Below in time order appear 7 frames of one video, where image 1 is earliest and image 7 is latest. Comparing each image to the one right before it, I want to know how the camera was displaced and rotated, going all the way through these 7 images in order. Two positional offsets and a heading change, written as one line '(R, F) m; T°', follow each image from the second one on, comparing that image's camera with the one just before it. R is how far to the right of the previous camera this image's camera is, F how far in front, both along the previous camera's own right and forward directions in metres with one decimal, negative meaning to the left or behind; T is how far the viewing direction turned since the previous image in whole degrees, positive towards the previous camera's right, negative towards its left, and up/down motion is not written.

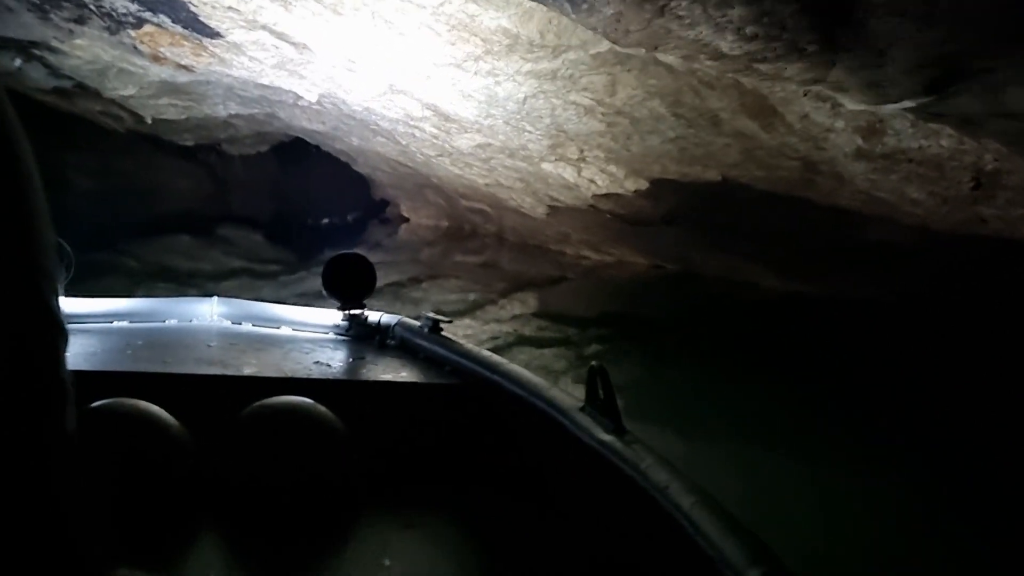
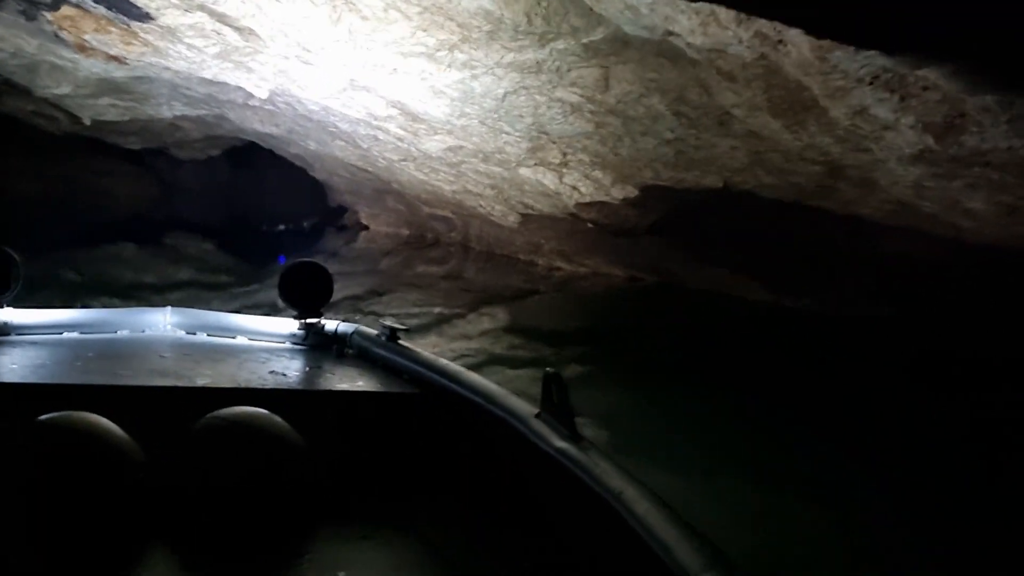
(-0.1, +0.4) m; +3°
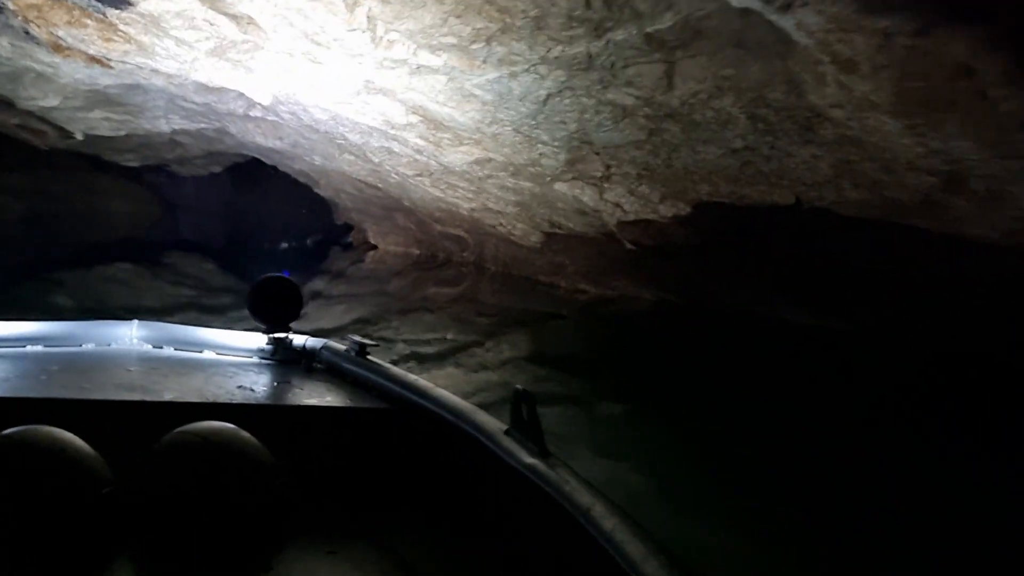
(-0.1, +0.5) m; 0°
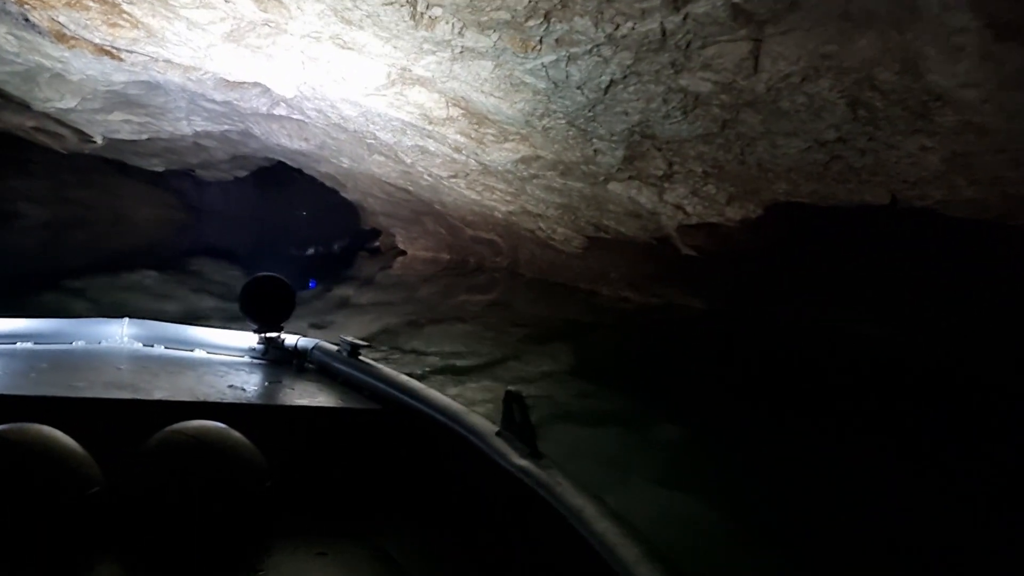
(-0.1, +0.3) m; -2°
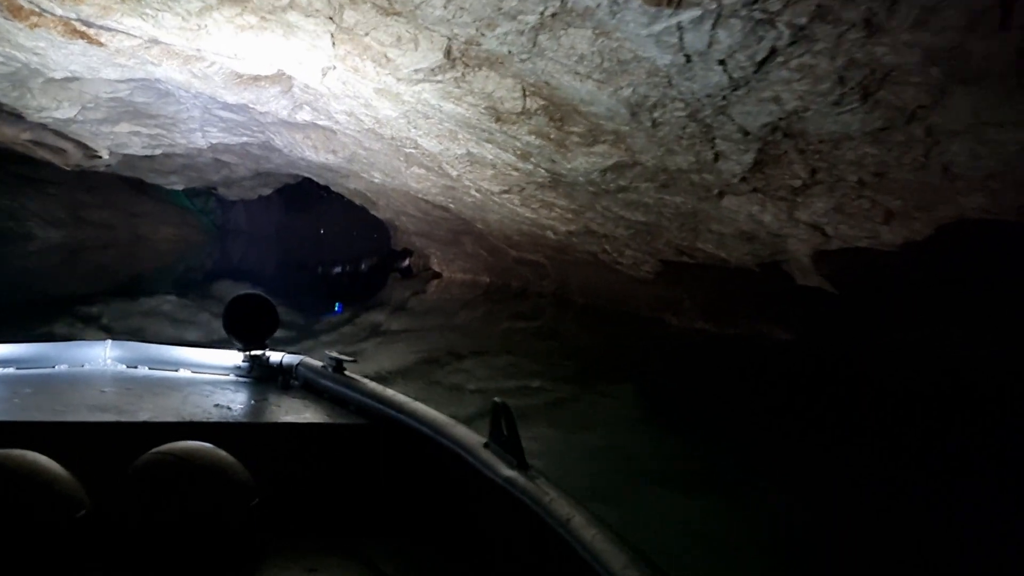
(-0.2, +0.7) m; -2°
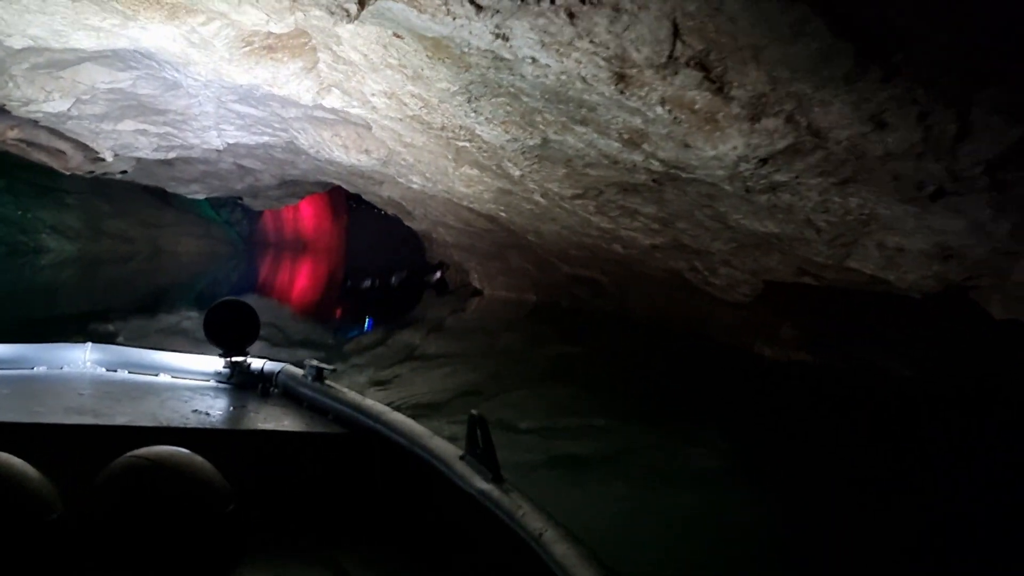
(-0.2, +0.8) m; -2°
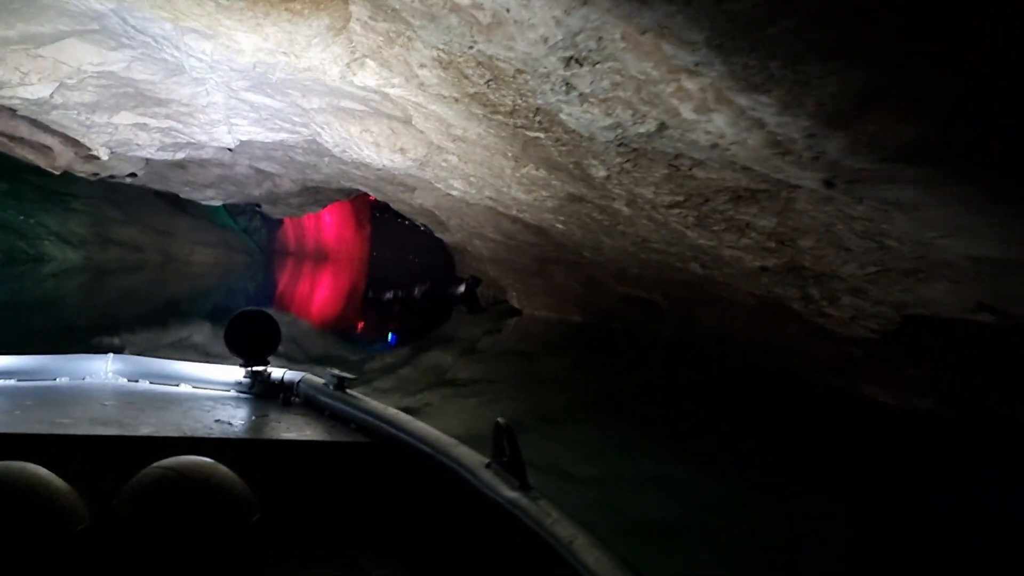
(-0.2, +0.7) m; -1°
